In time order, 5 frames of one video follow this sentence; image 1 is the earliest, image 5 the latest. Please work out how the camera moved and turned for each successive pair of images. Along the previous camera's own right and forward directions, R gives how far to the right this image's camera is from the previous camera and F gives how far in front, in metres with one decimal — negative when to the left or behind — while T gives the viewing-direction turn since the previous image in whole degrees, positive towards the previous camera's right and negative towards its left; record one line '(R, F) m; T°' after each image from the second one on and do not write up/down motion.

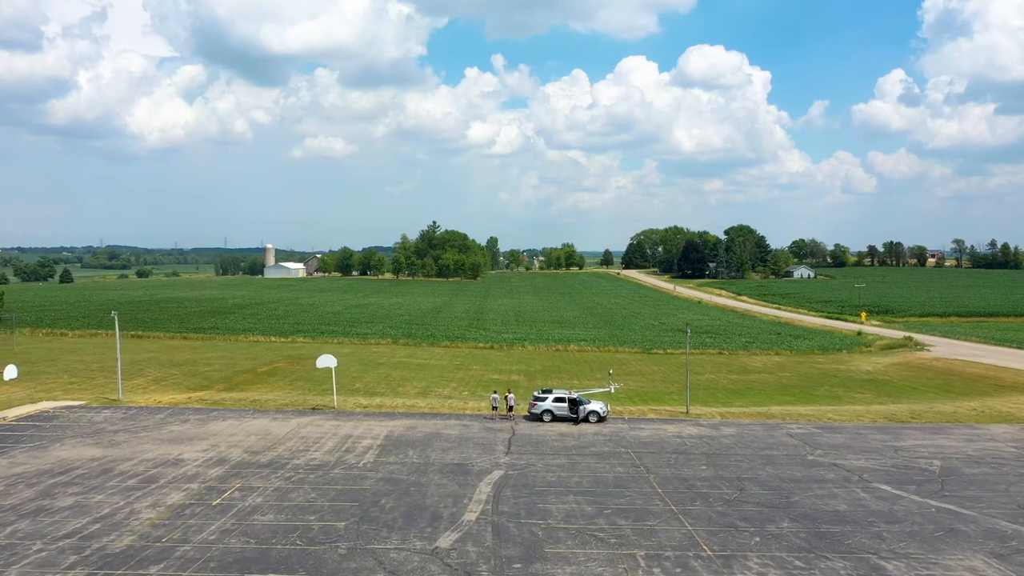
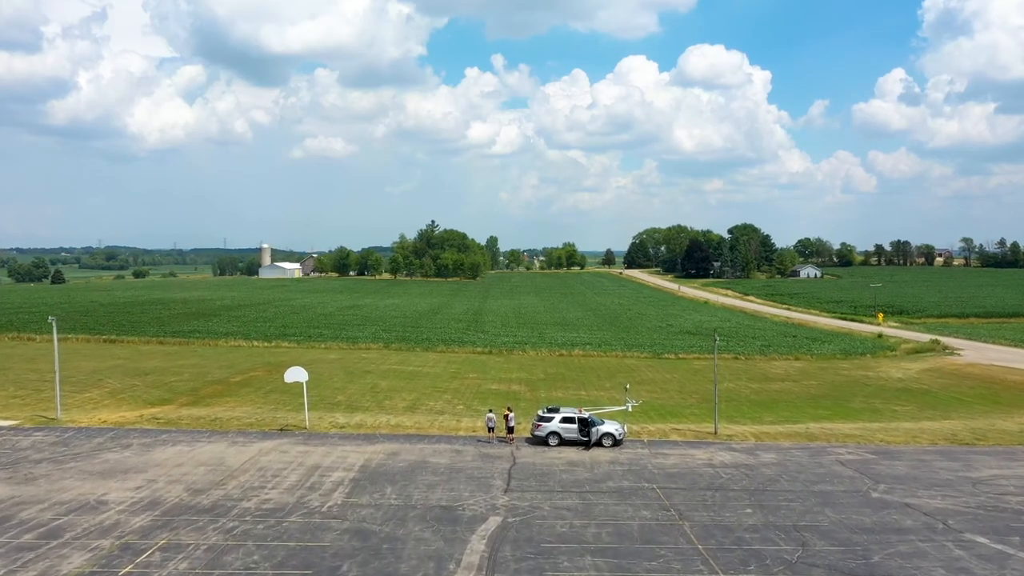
(0.0, +2.6) m; 0°
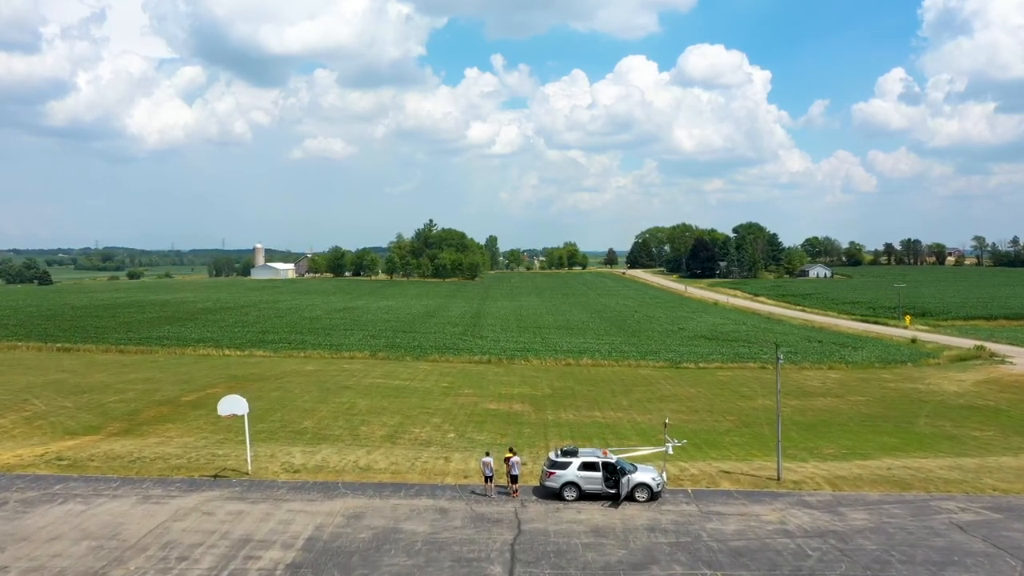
(0.0, +3.7) m; 0°
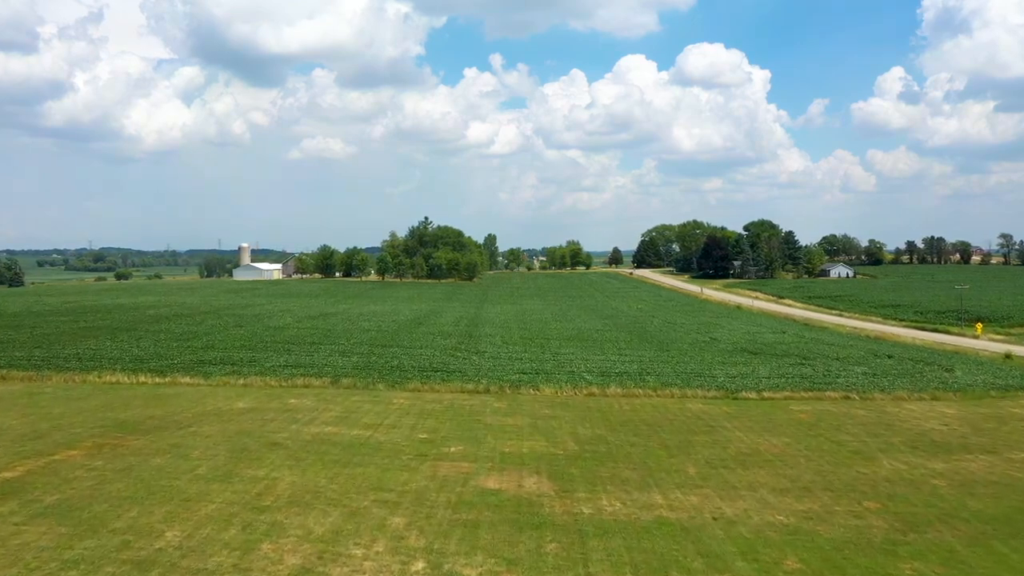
(-0.1, +7.7) m; 0°
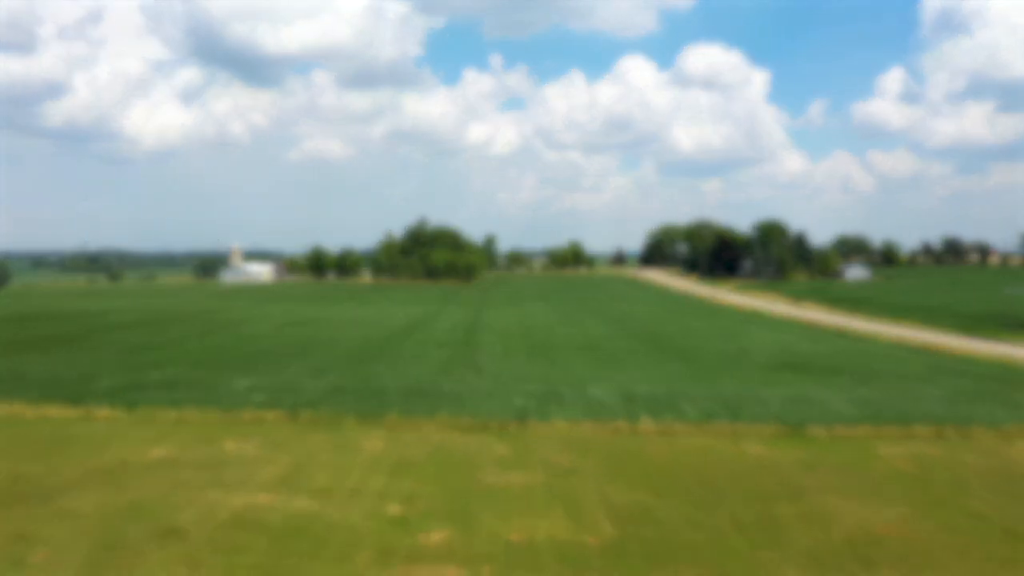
(-0.1, +5.2) m; 0°
